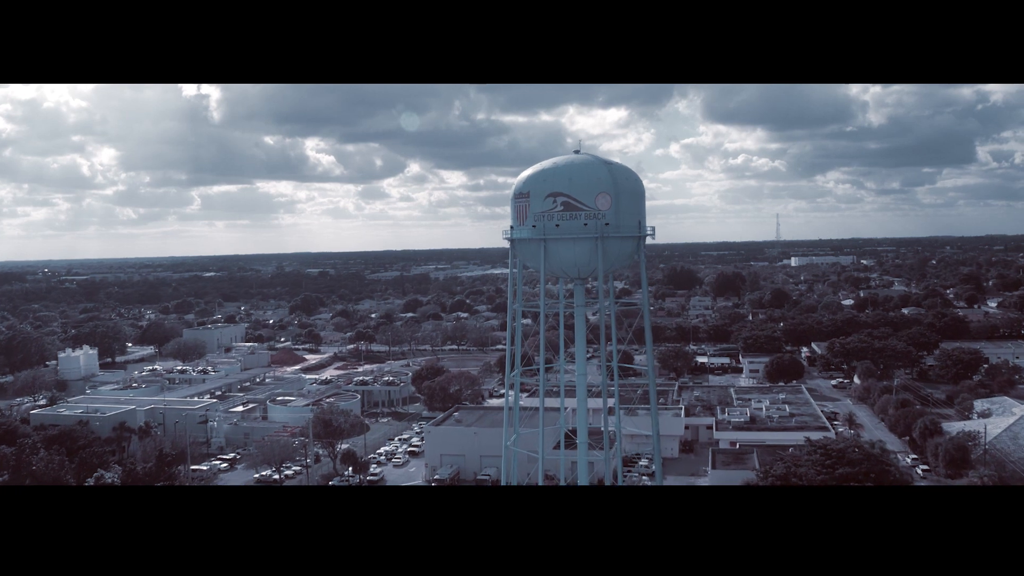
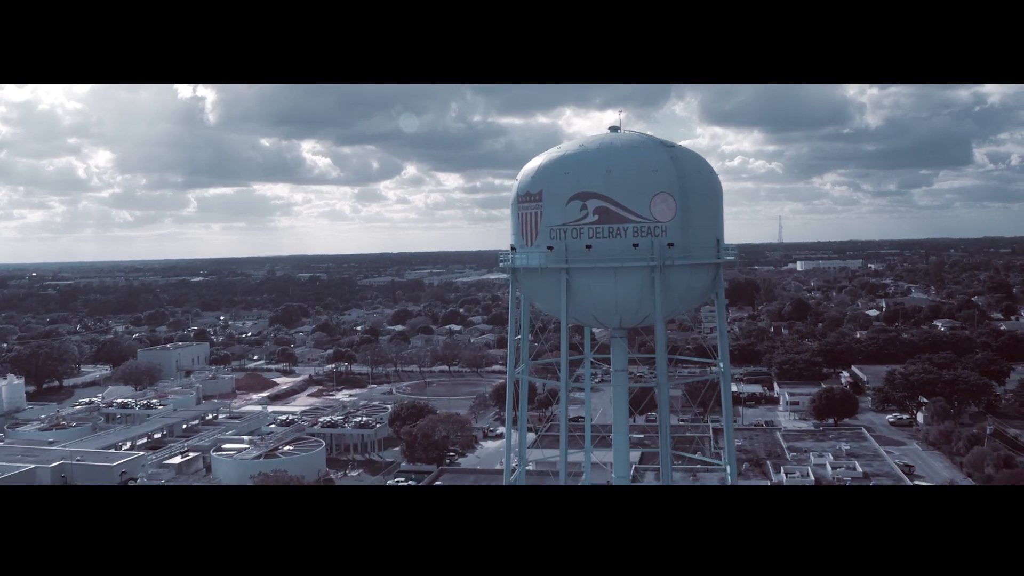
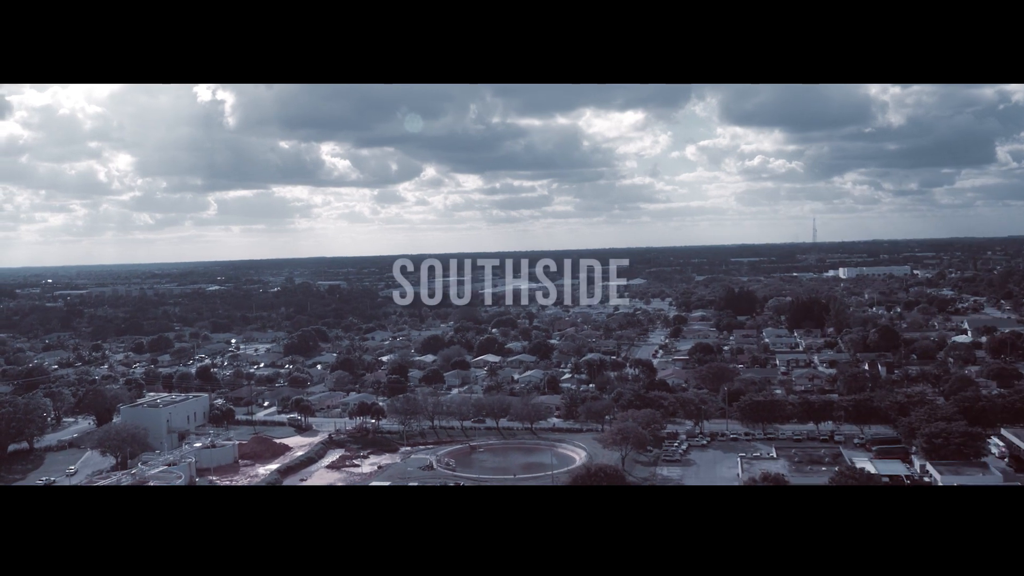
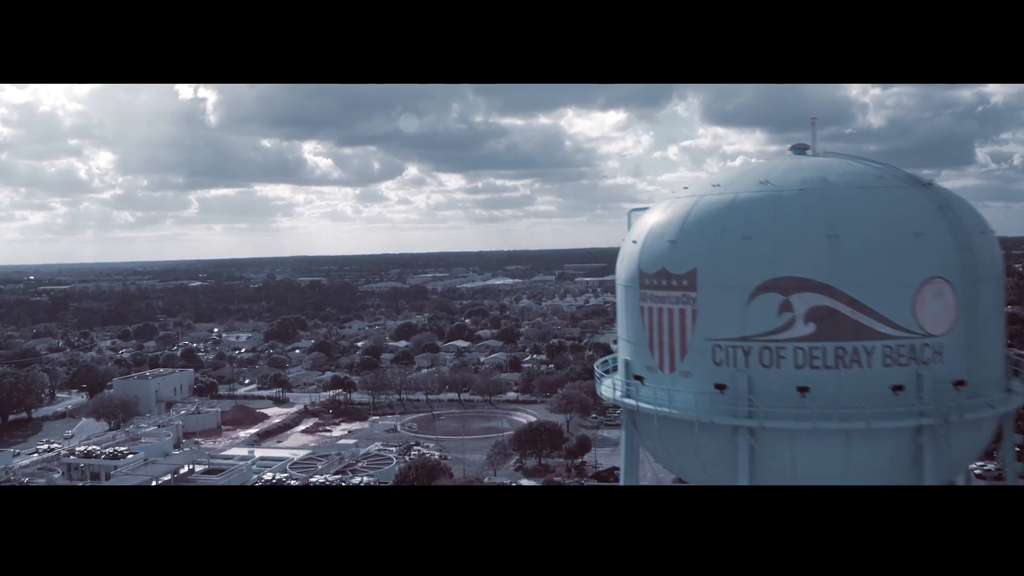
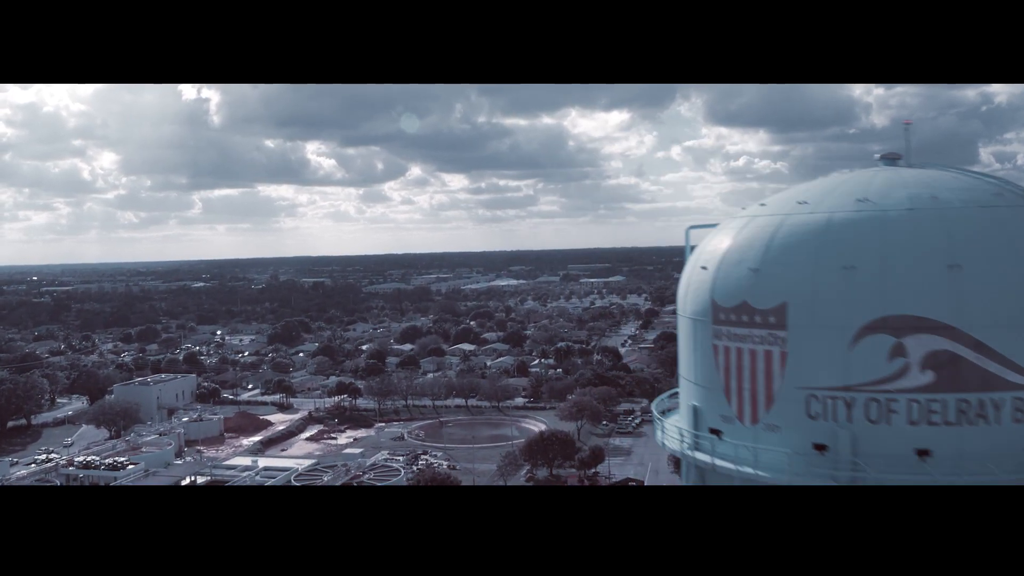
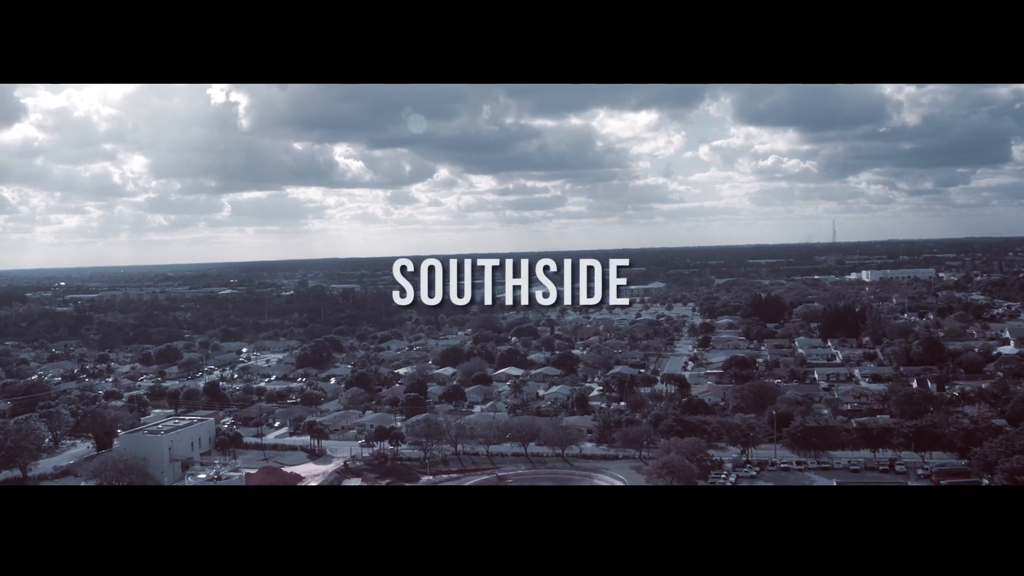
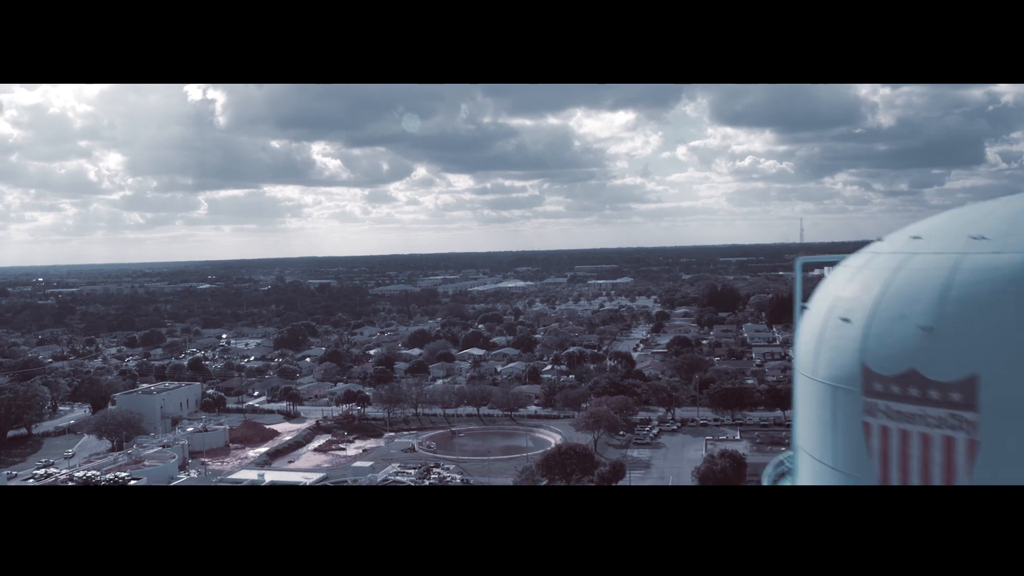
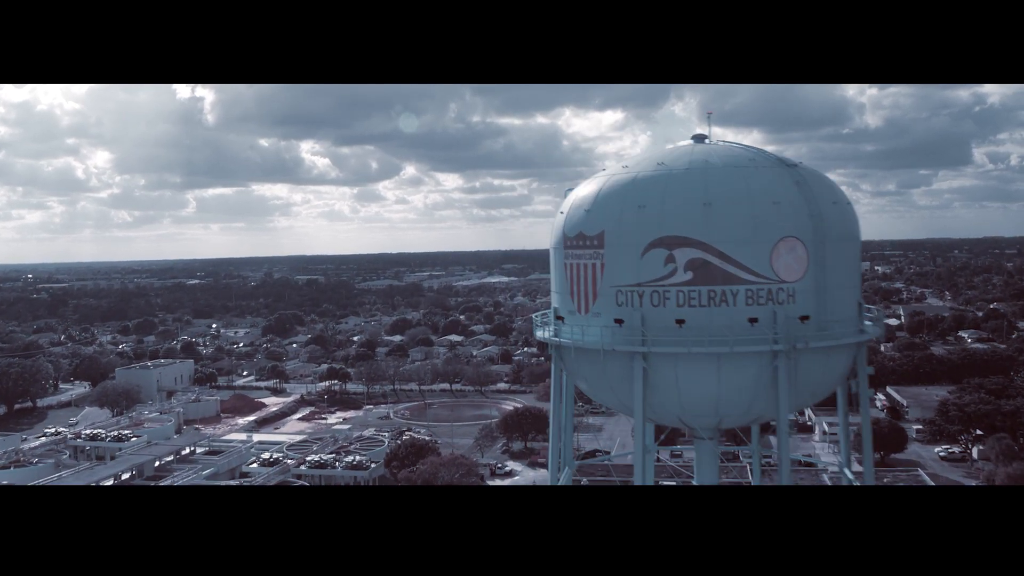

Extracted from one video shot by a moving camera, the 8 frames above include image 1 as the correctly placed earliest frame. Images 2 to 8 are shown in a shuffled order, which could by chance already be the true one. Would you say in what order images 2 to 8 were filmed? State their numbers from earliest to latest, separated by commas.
2, 8, 4, 5, 7, 3, 6
